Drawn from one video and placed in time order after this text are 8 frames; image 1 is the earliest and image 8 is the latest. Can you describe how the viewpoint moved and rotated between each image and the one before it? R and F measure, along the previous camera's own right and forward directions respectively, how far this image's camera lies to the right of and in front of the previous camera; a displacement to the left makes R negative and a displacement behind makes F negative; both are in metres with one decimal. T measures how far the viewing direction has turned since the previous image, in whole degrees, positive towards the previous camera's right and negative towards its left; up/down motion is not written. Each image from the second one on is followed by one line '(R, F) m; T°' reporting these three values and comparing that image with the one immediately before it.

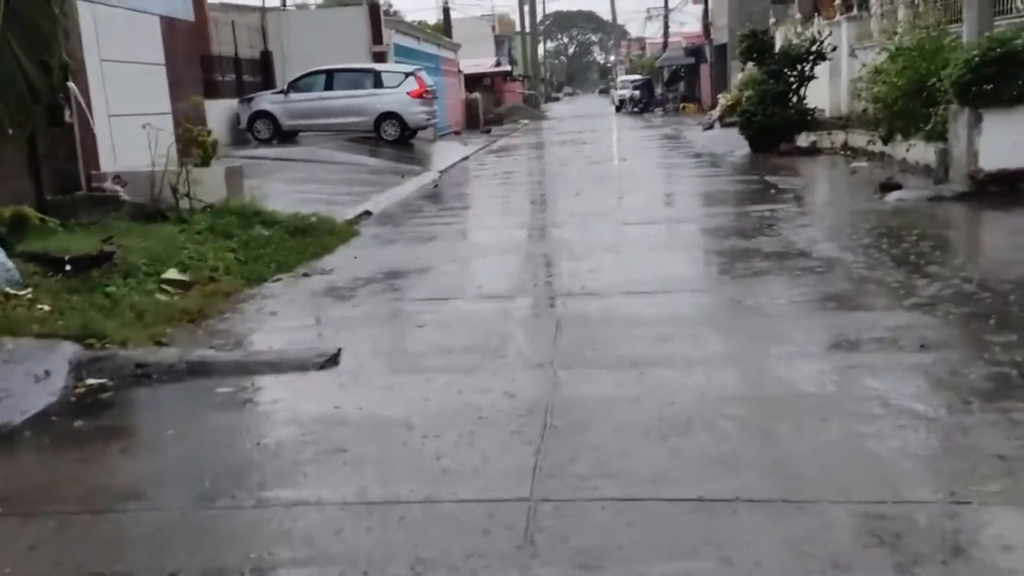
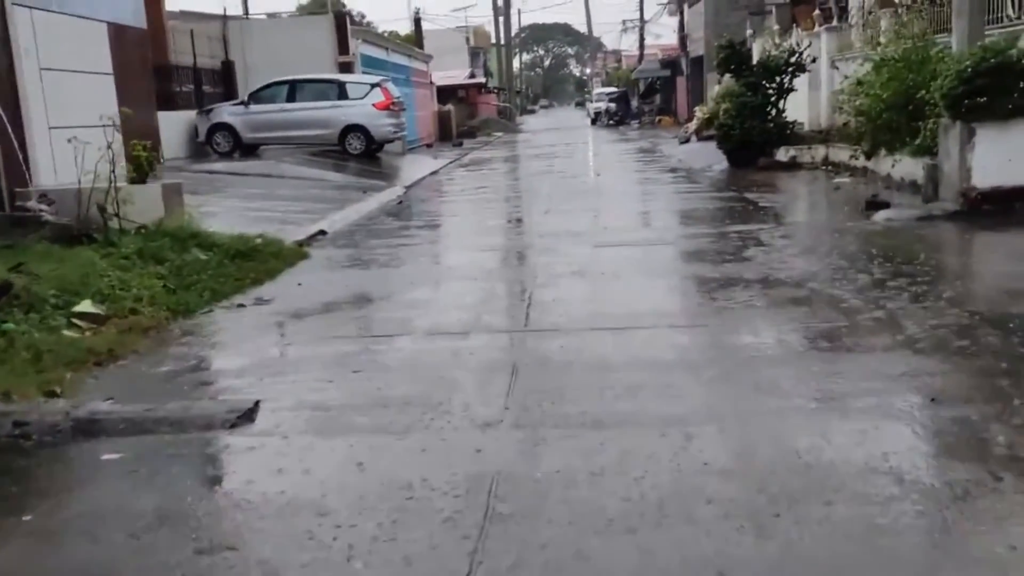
(+0.2, +0.9) m; +2°
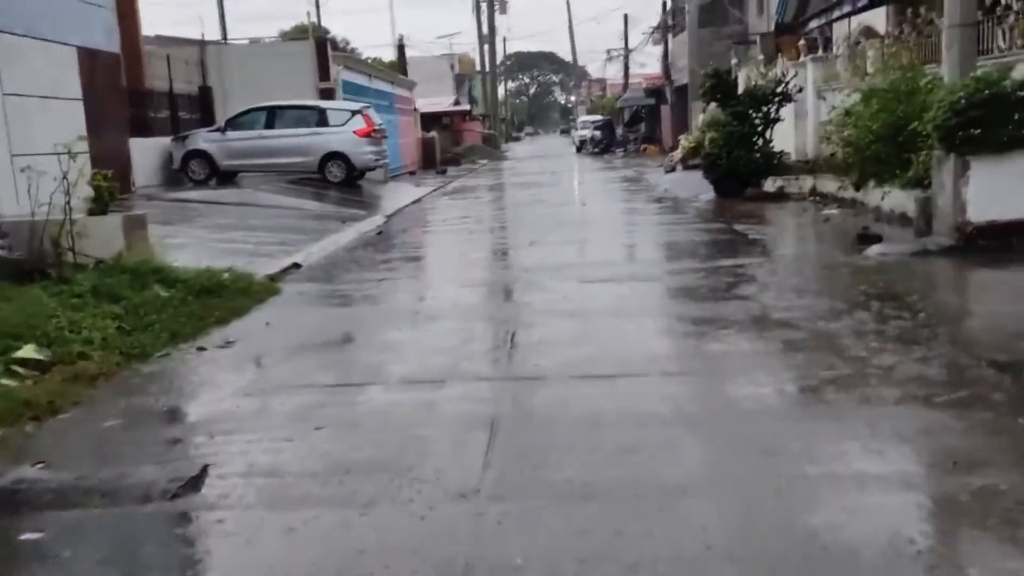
(+0.1, +0.5) m; +1°
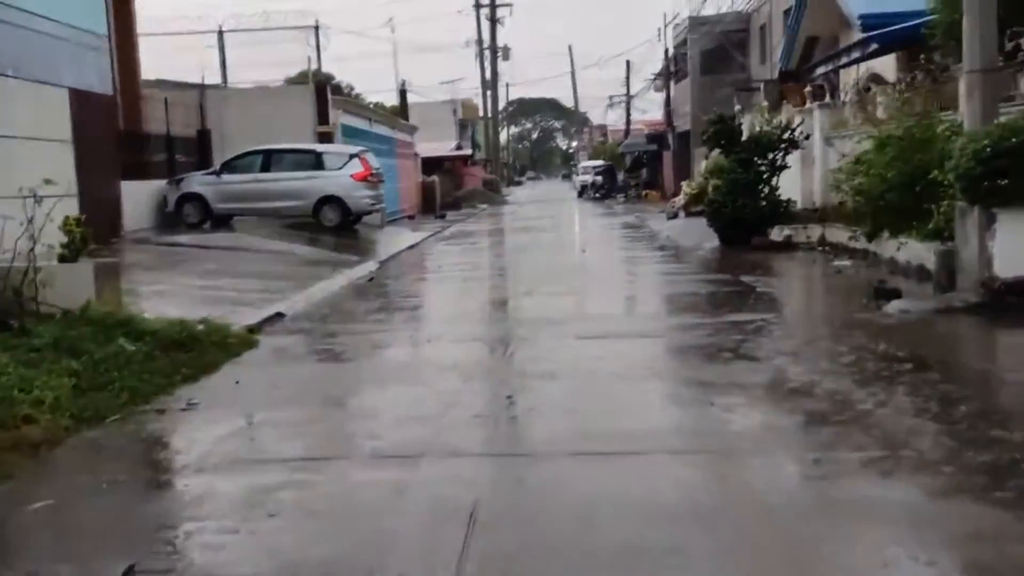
(+0.1, +0.7) m; 0°
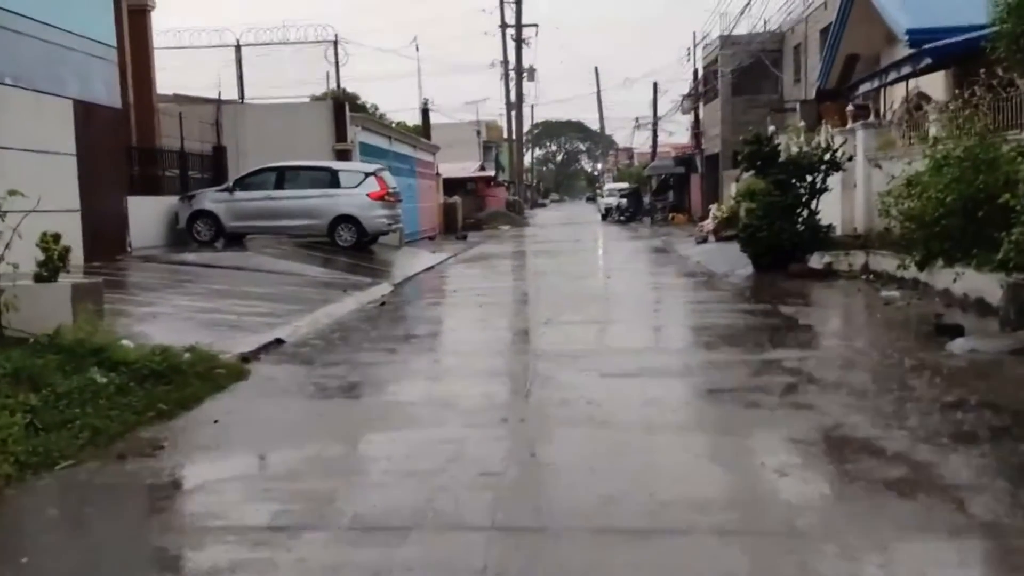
(+0.1, +1.0) m; -2°
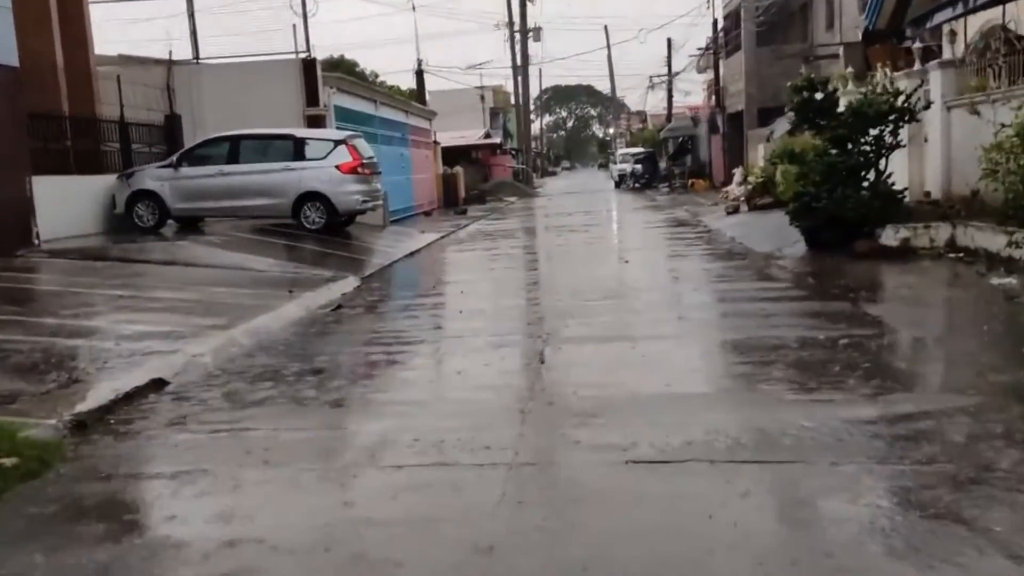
(+0.4, +3.5) m; -1°
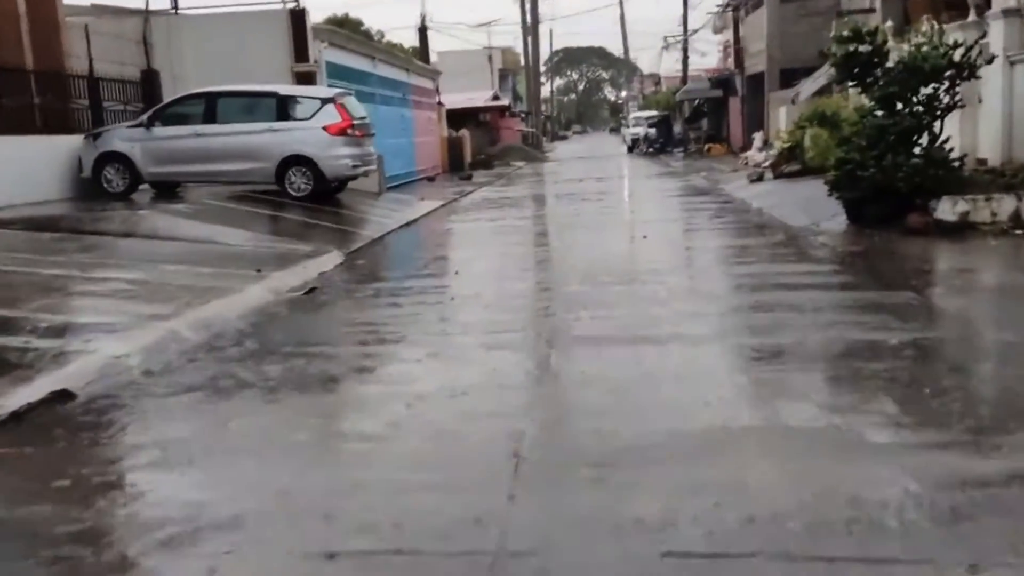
(+0.1, +1.6) m; -1°
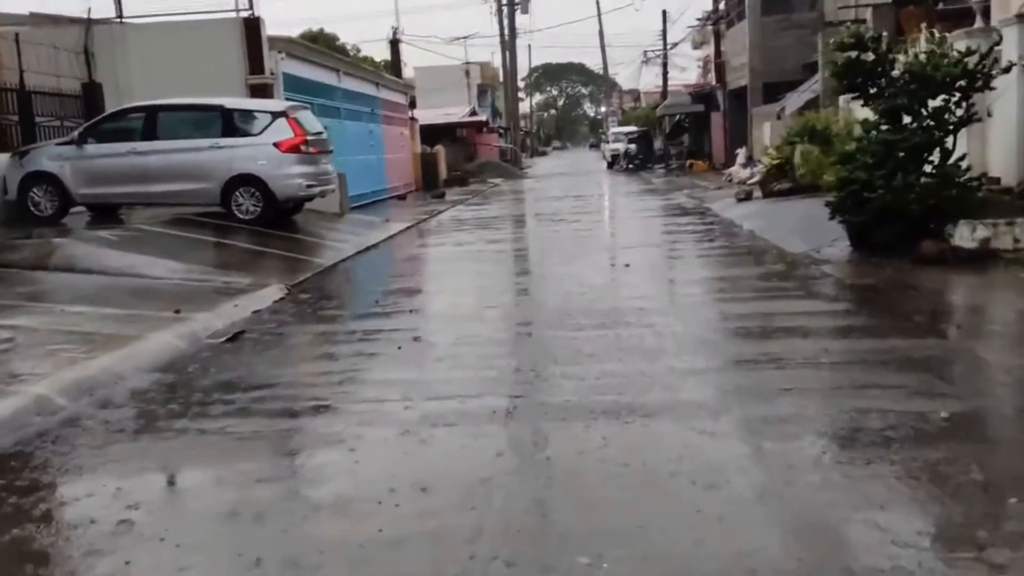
(+0.2, +1.5) m; +1°
